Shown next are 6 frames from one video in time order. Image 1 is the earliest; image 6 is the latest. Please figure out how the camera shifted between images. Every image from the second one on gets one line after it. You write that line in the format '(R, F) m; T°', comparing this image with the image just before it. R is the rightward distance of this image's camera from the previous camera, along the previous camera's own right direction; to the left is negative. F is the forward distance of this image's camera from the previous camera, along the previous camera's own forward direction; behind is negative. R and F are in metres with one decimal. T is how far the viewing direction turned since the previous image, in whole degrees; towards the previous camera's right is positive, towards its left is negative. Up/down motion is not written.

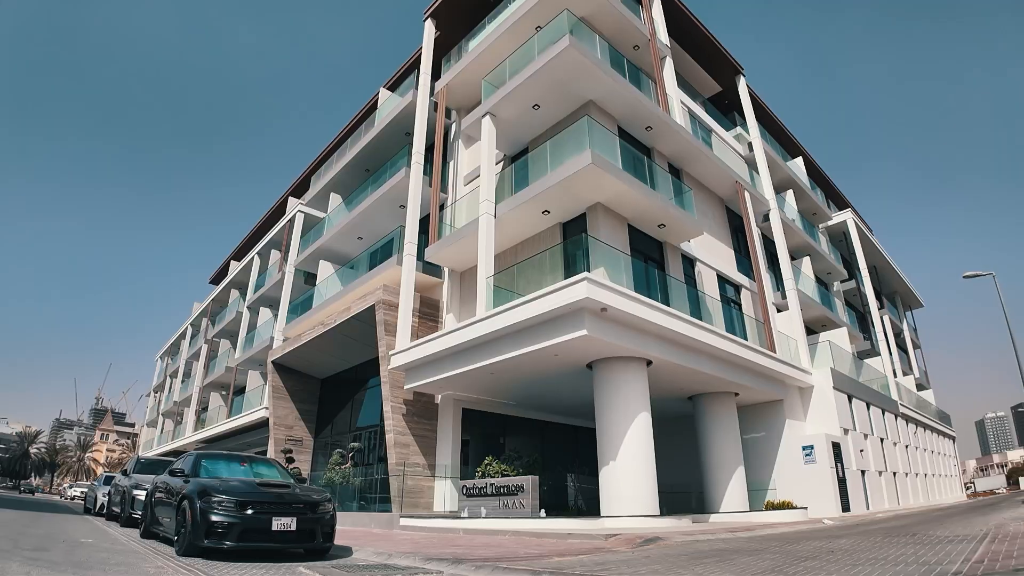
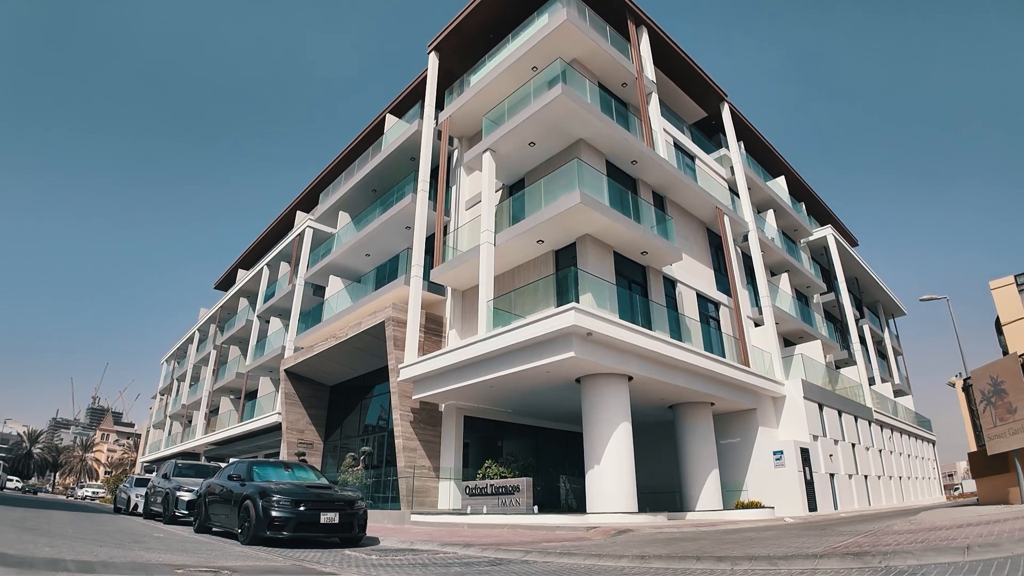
(0.0, -1.6) m; 0°
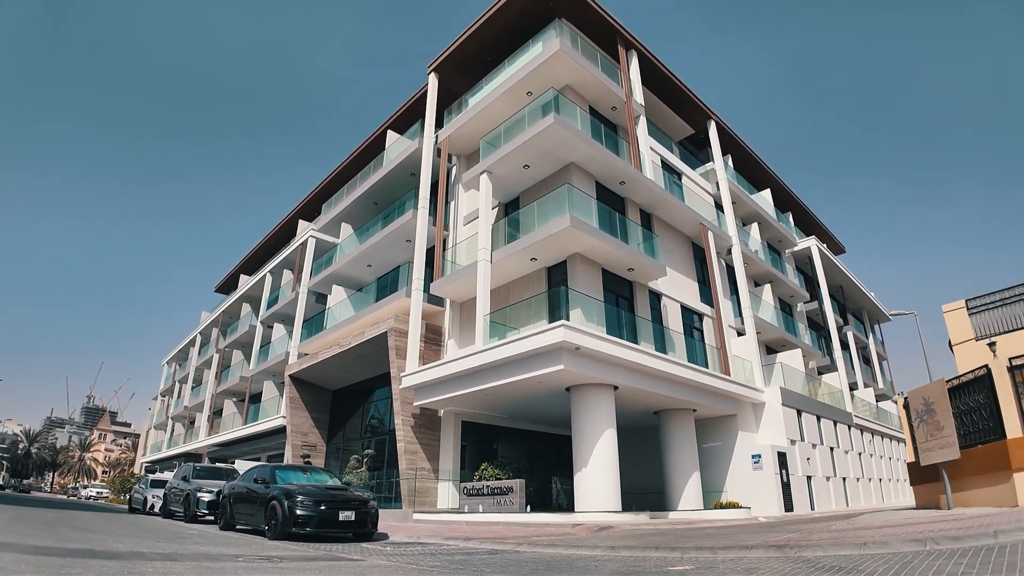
(0.0, -1.1) m; 0°
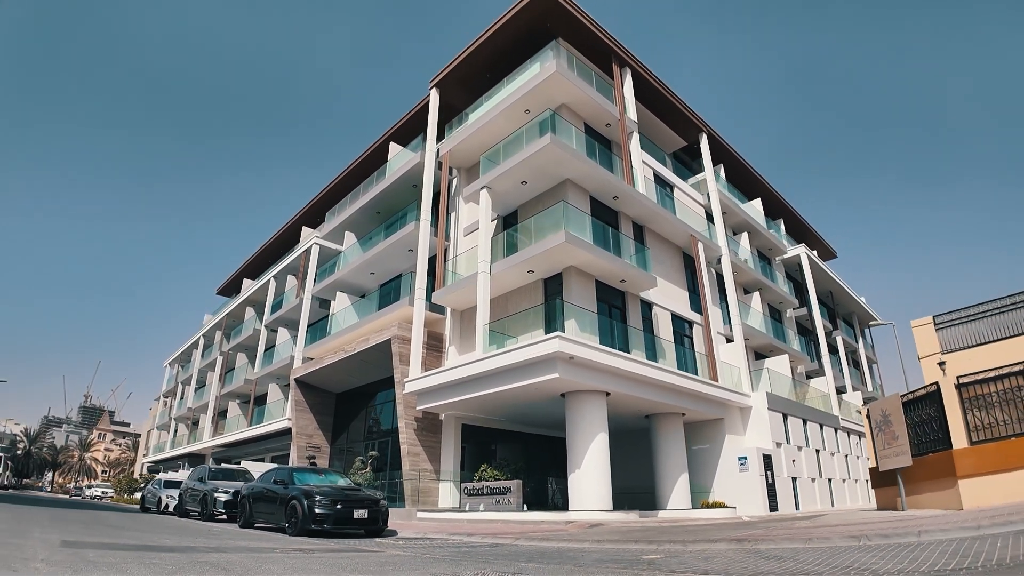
(0.0, -0.9) m; 0°
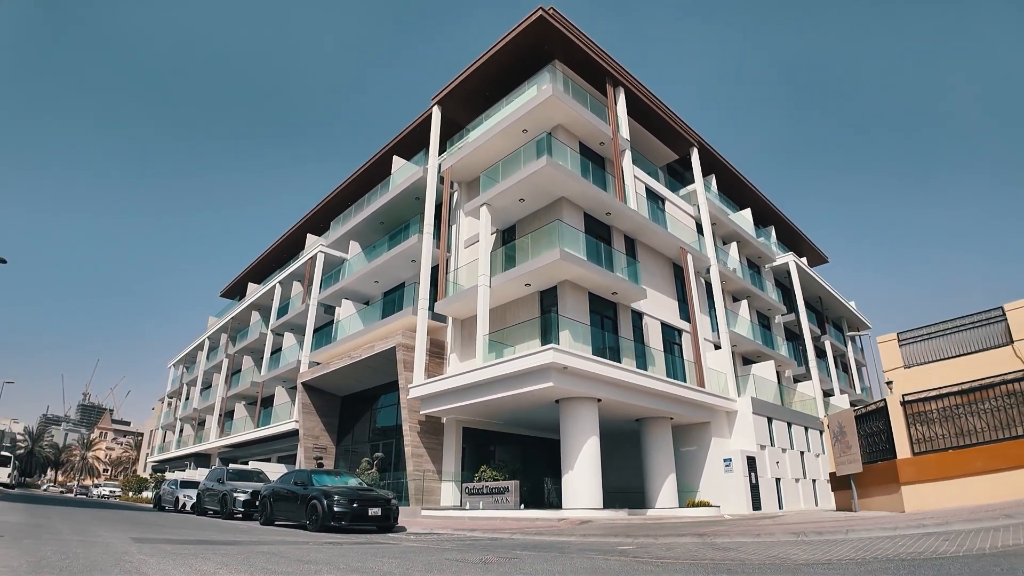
(0.0, -1.1) m; 0°
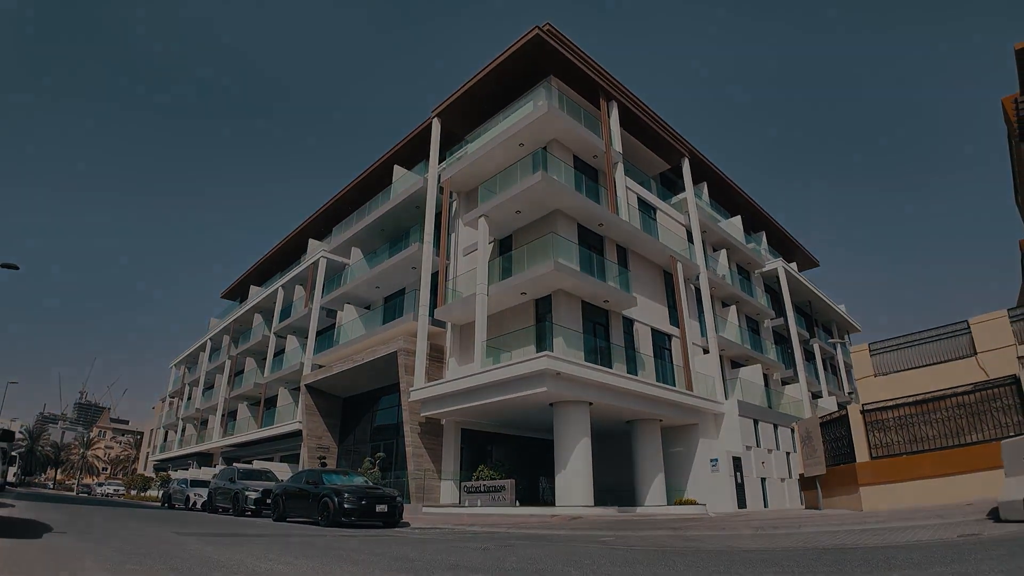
(0.0, -0.9) m; 0°
